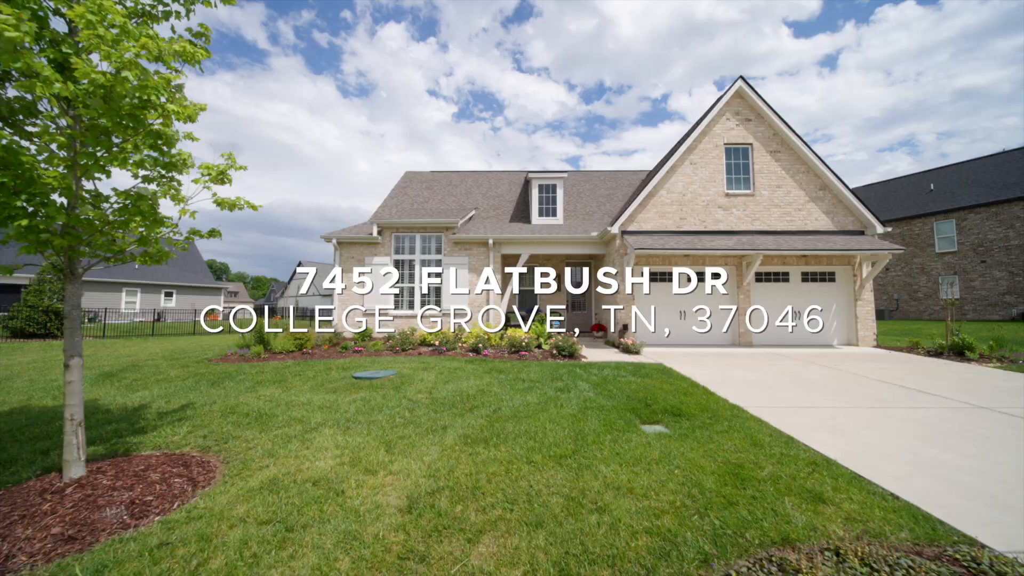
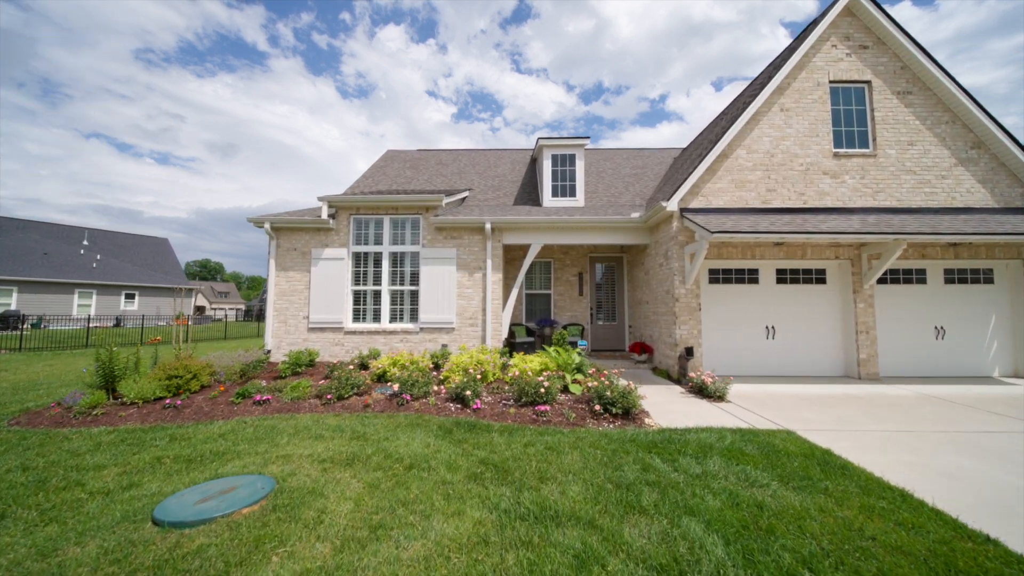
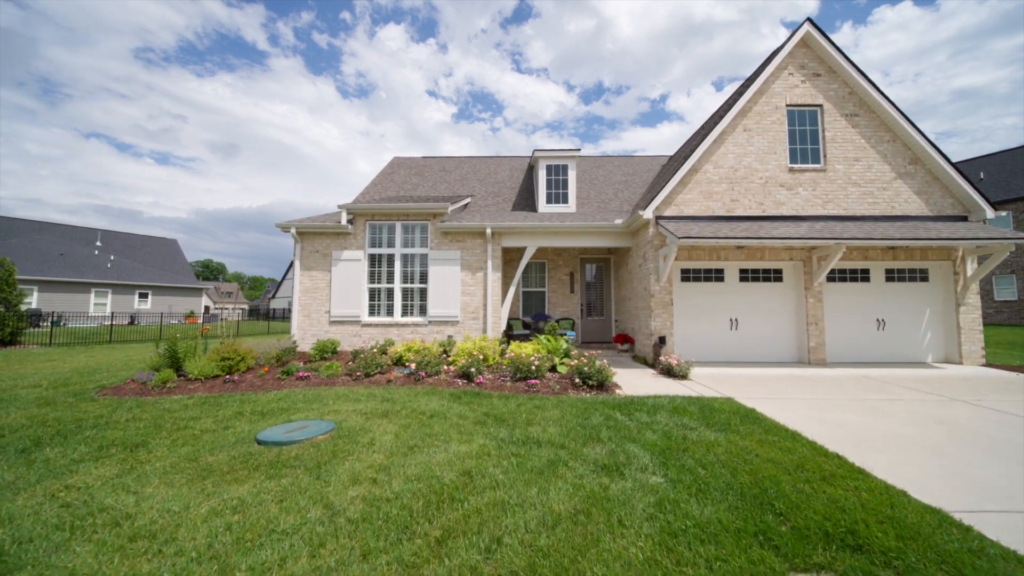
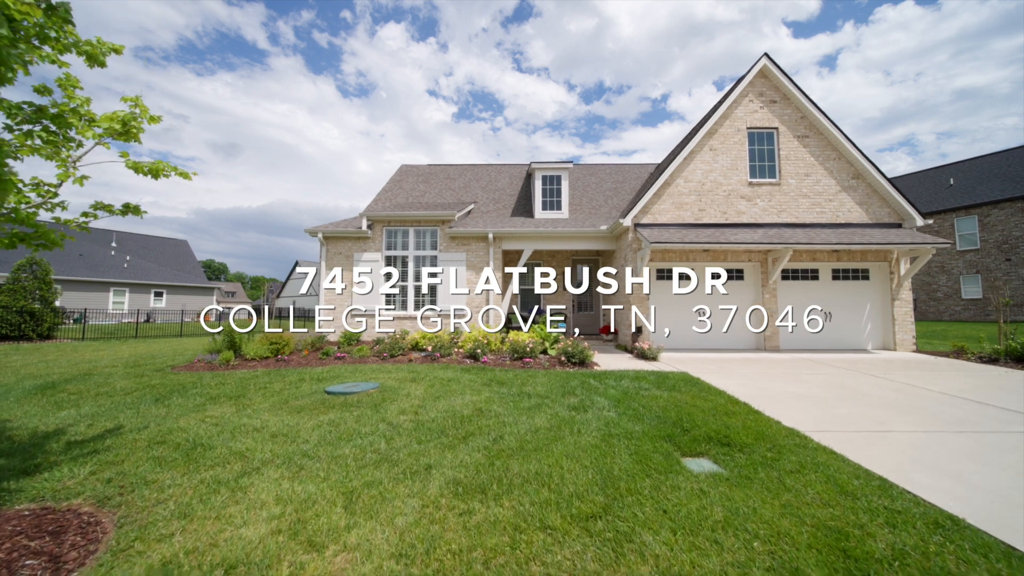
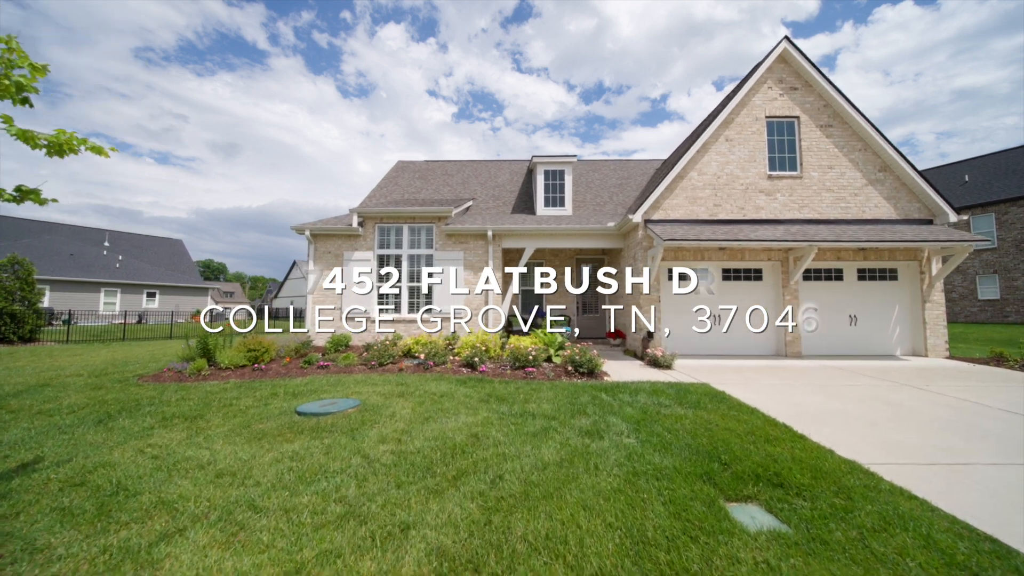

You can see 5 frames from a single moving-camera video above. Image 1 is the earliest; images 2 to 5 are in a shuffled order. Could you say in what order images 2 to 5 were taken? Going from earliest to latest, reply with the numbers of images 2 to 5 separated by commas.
4, 5, 3, 2
